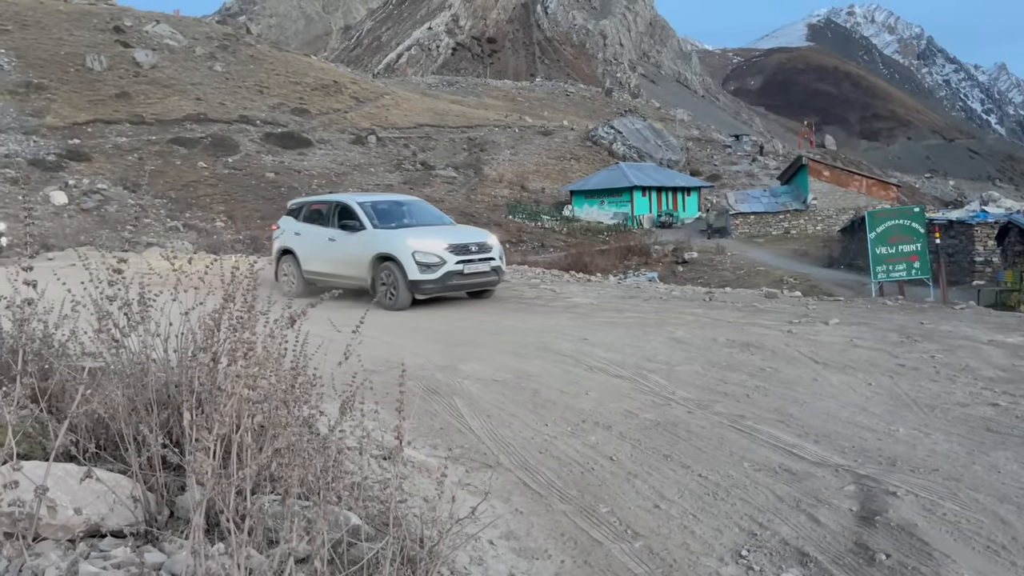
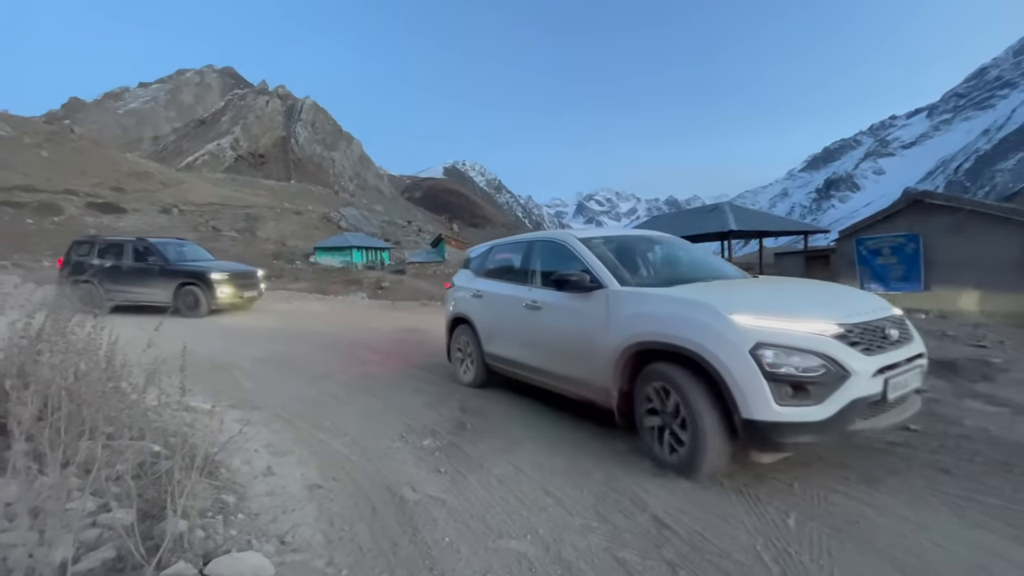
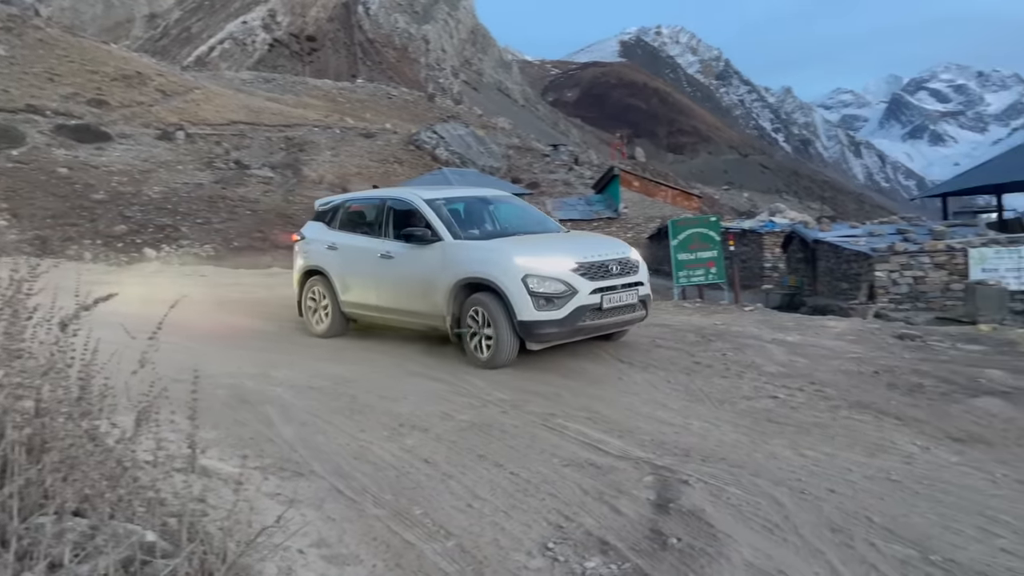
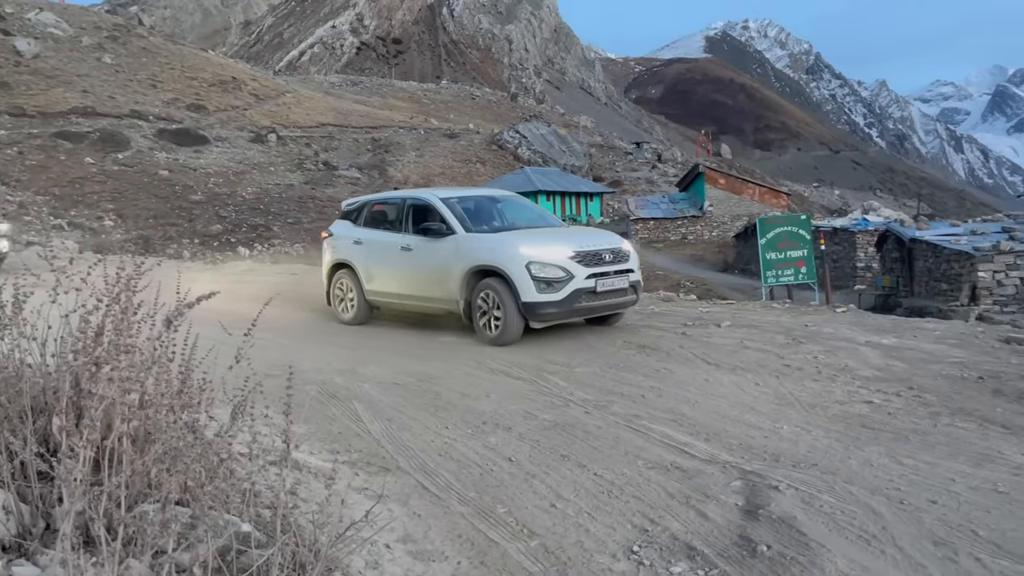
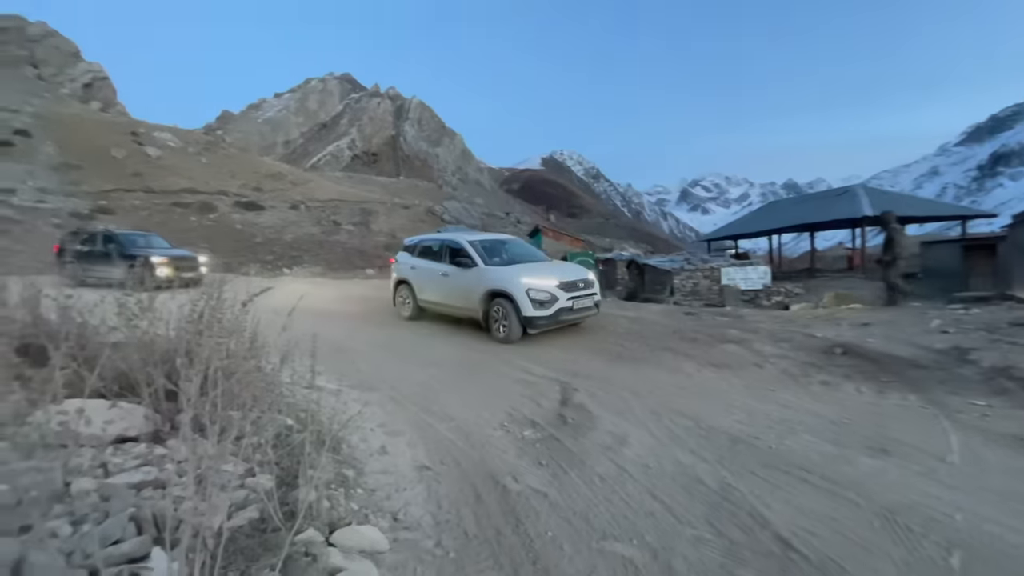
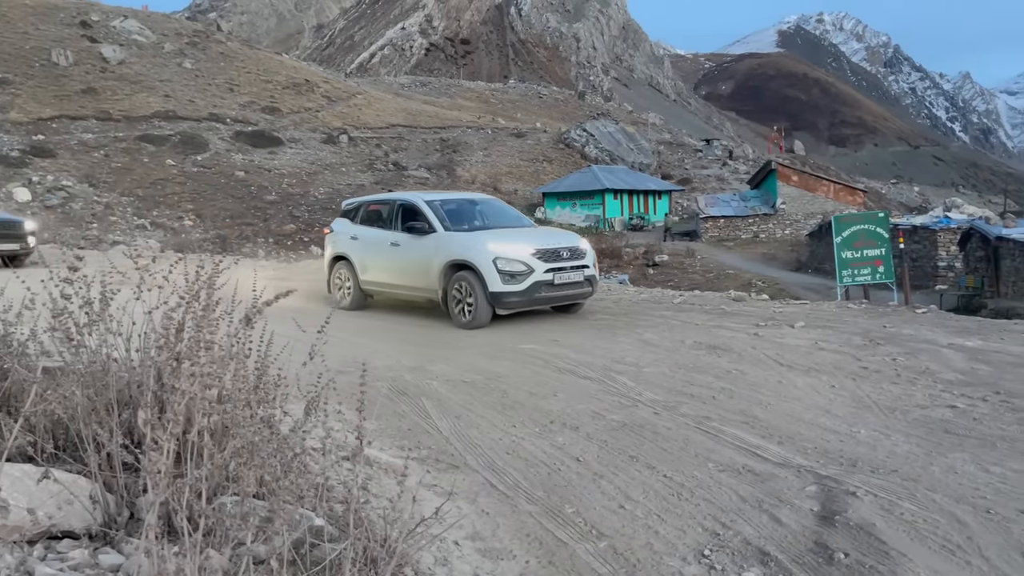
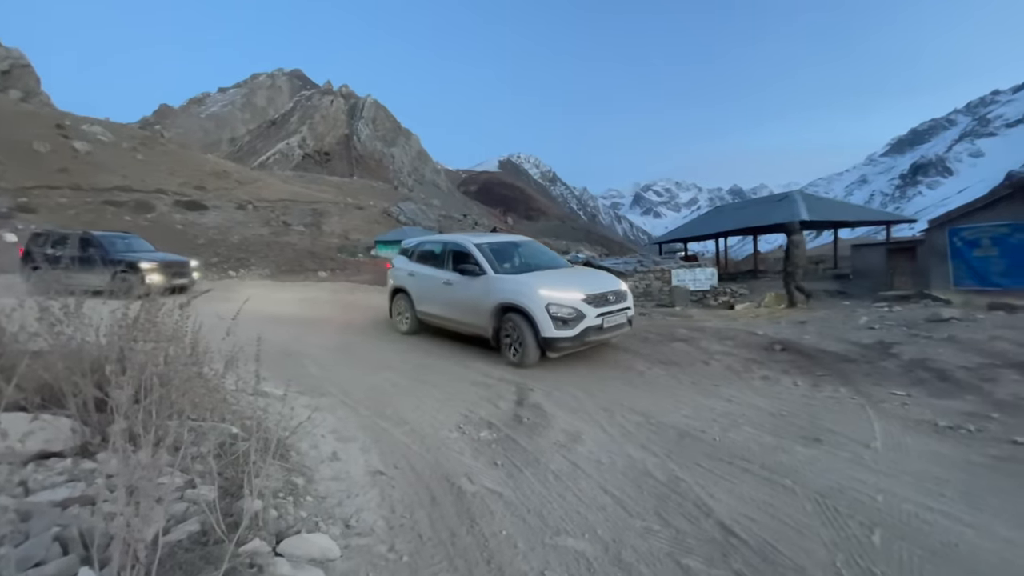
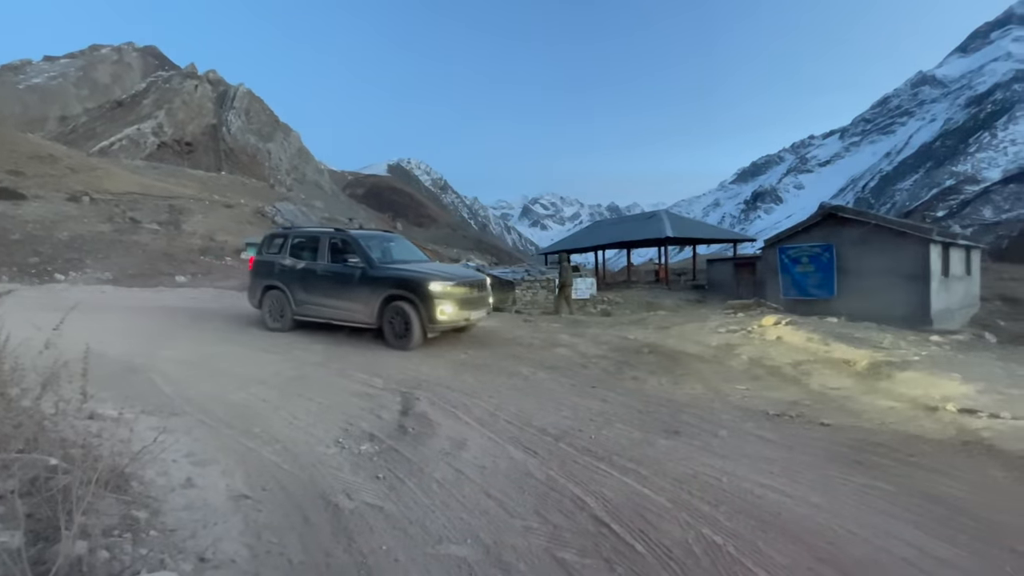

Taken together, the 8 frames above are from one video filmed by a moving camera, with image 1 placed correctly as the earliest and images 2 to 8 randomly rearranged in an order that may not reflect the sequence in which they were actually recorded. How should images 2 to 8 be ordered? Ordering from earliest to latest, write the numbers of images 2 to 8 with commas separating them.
6, 4, 3, 5, 7, 2, 8
